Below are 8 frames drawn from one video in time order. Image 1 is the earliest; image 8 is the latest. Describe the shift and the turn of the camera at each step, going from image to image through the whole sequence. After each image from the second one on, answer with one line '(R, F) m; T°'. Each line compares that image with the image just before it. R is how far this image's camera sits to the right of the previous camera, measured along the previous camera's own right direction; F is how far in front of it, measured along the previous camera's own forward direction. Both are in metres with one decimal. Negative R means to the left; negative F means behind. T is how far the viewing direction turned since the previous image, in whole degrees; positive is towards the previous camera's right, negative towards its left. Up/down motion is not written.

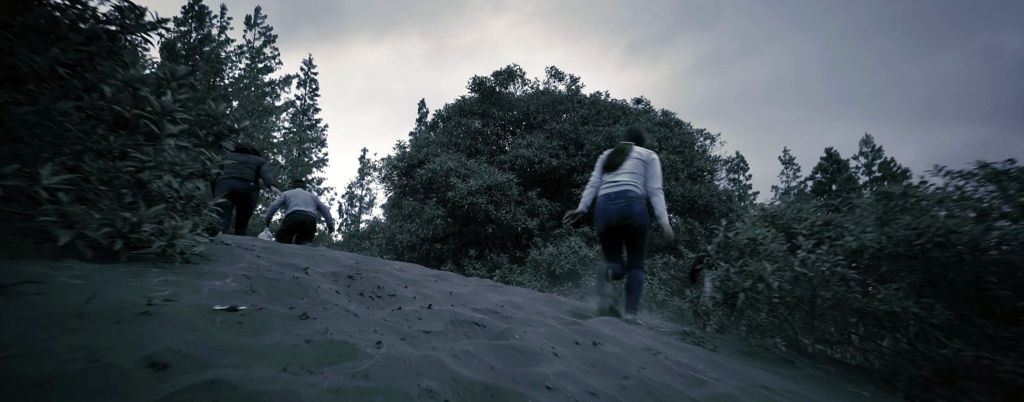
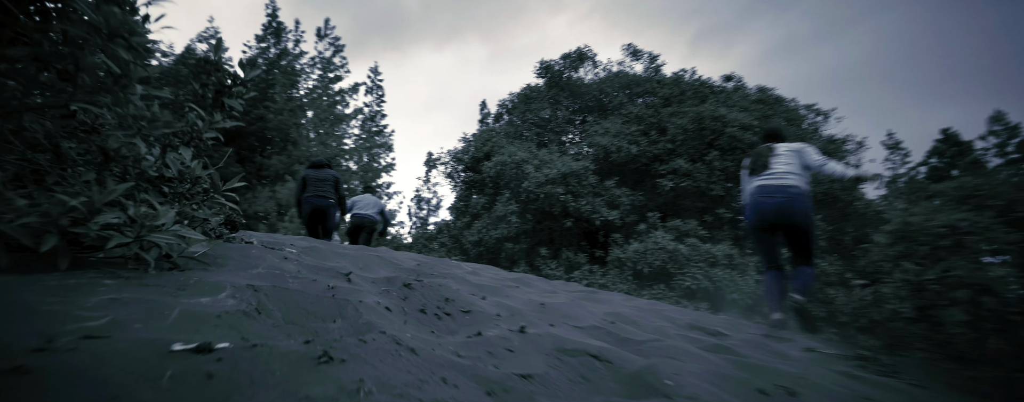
(-0.2, +0.7) m; -8°
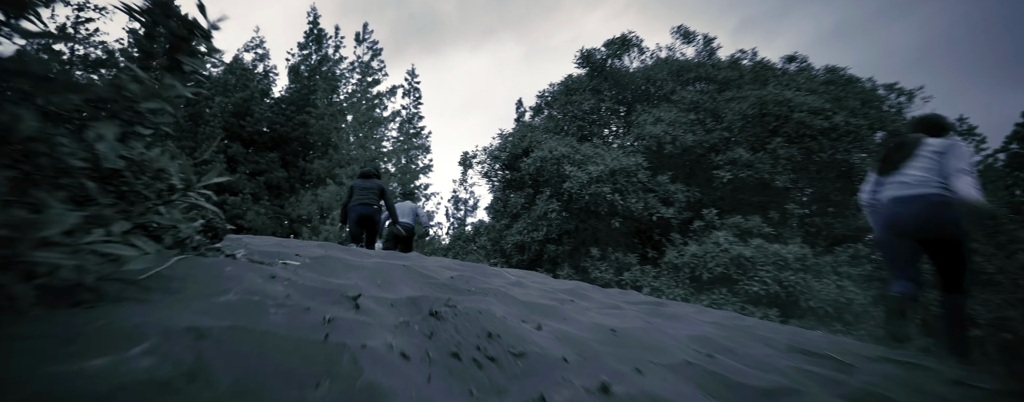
(-0.1, +0.5) m; -5°
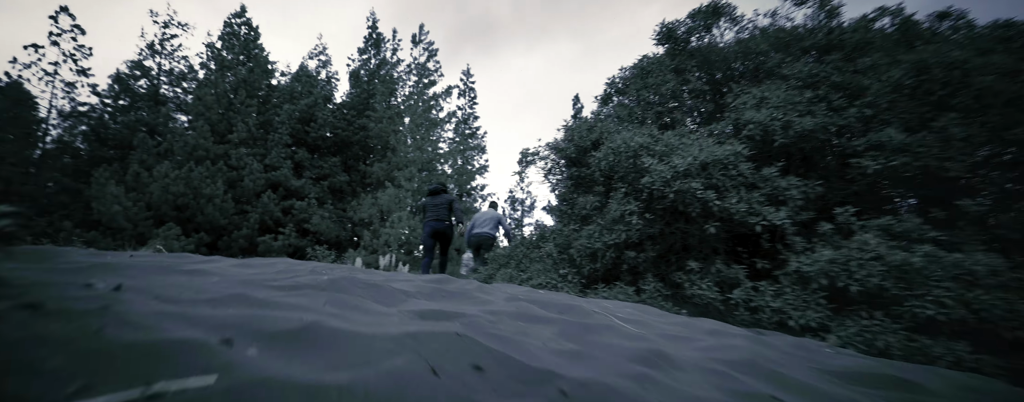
(-0.2, +1.0) m; -7°
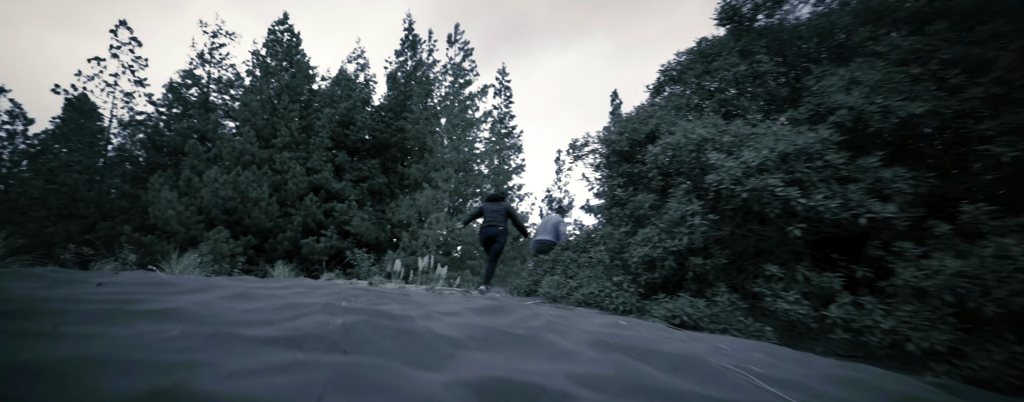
(-0.2, +0.6) m; -5°
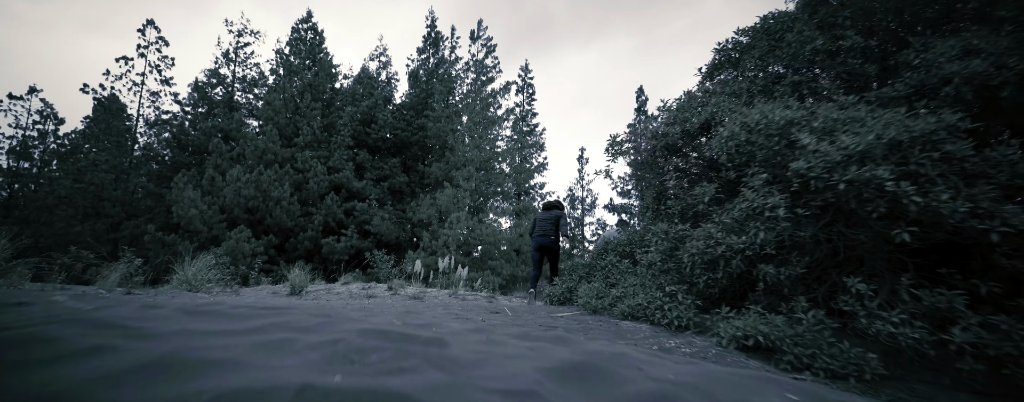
(-0.2, +0.8) m; -2°
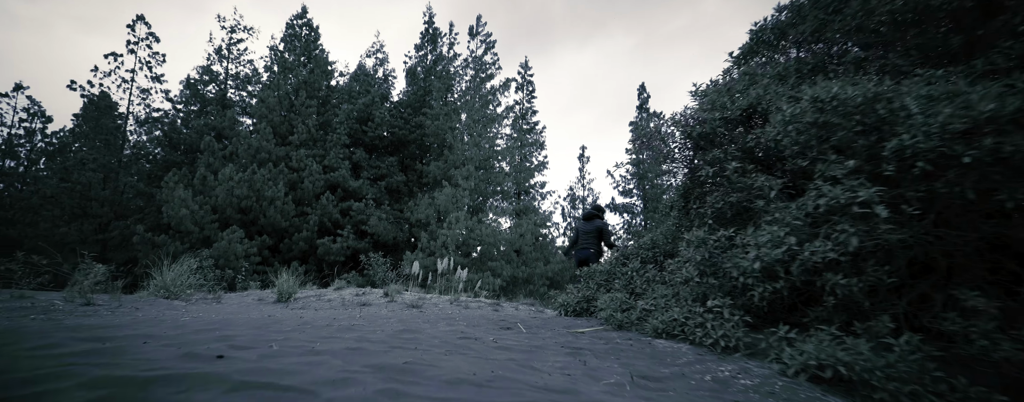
(-0.2, +0.8) m; 0°
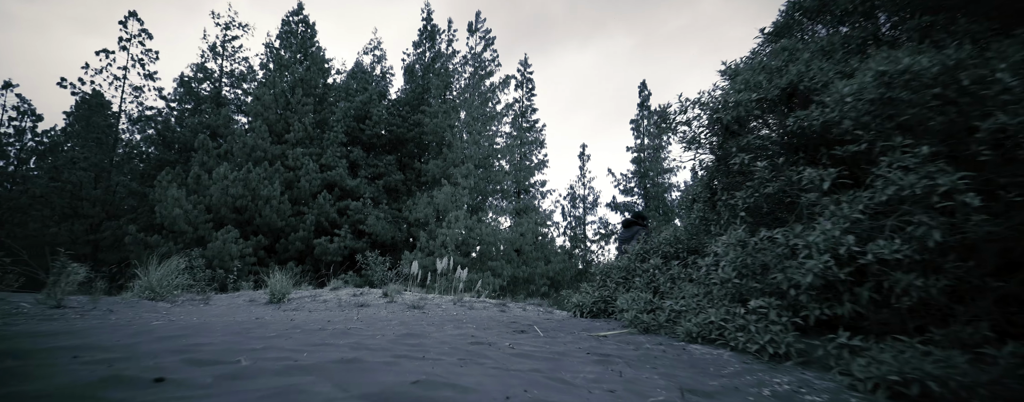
(-0.2, +0.5) m; 0°
